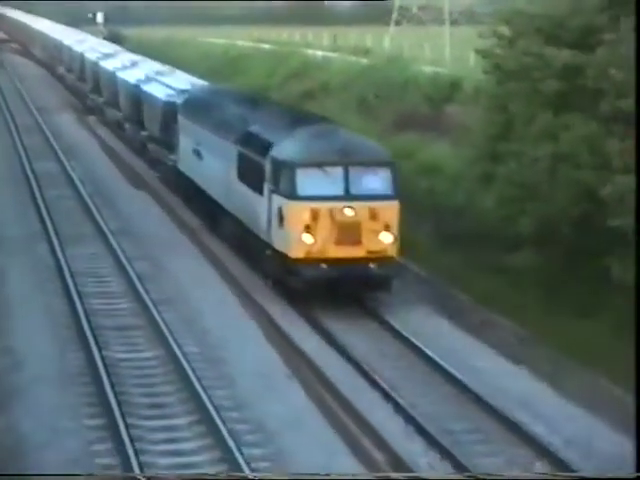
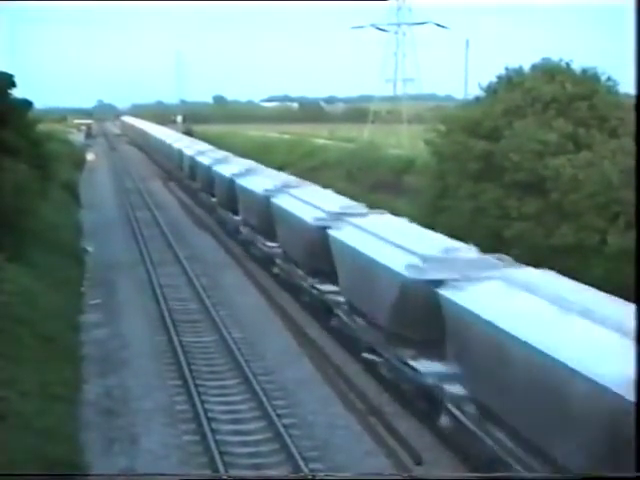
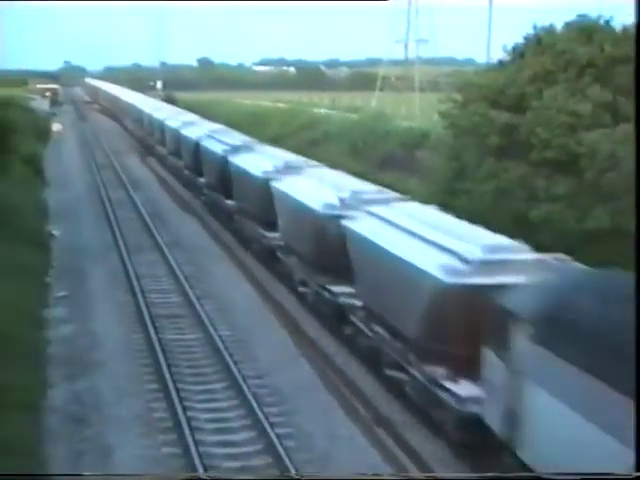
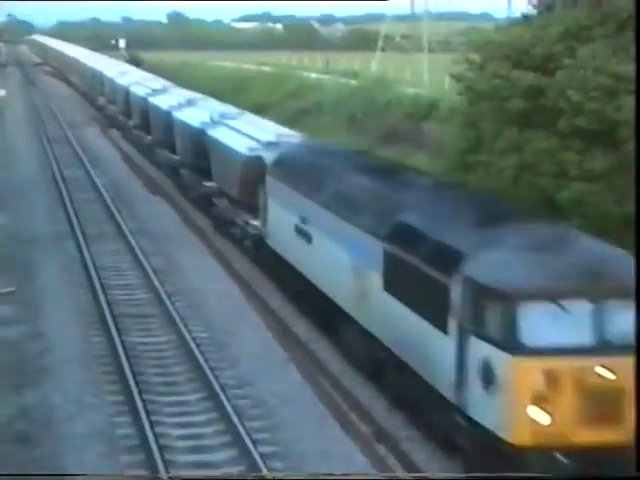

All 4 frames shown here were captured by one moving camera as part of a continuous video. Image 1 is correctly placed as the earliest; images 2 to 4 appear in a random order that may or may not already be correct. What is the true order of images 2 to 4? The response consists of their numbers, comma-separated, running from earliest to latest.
4, 3, 2
